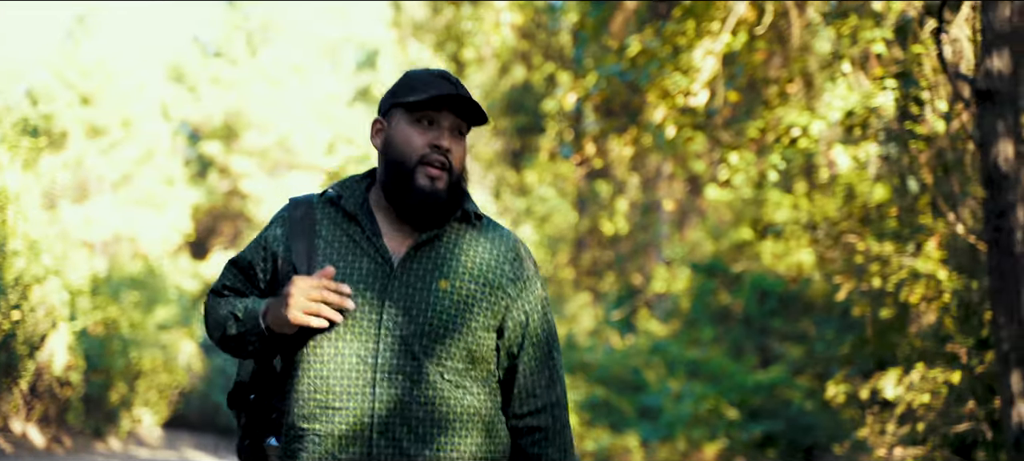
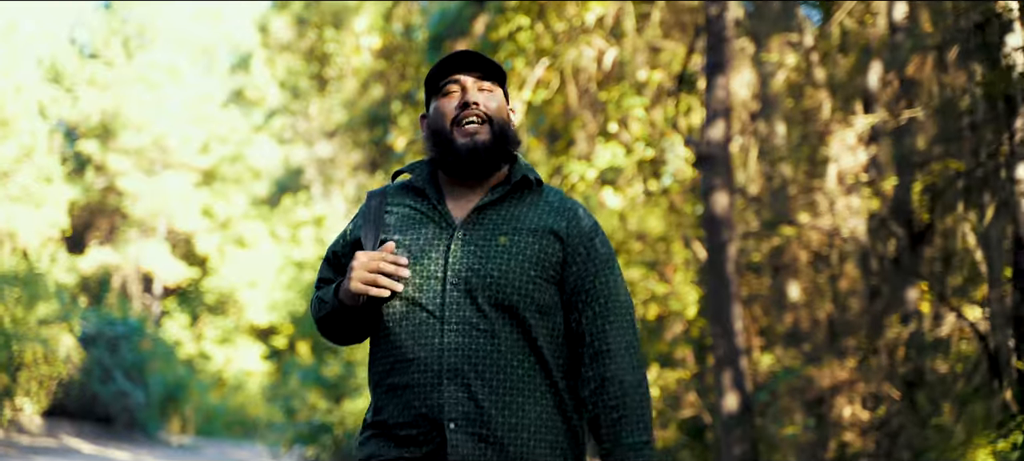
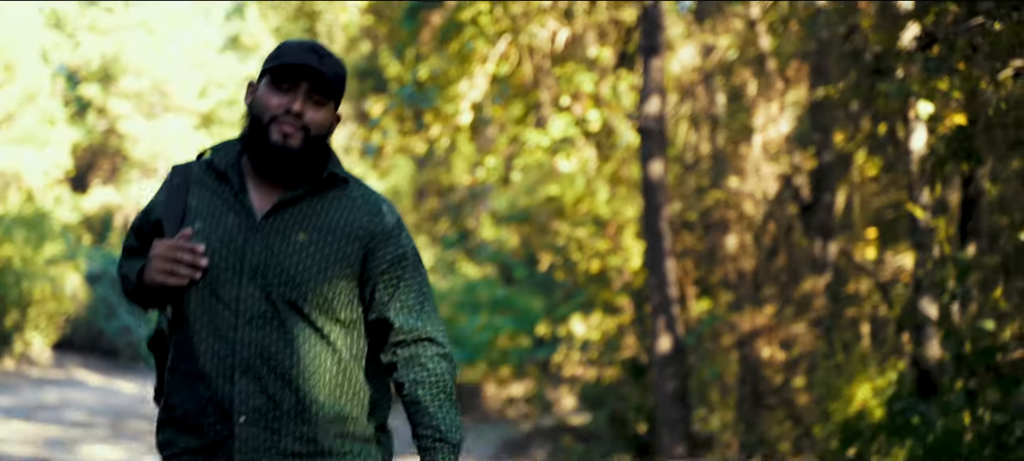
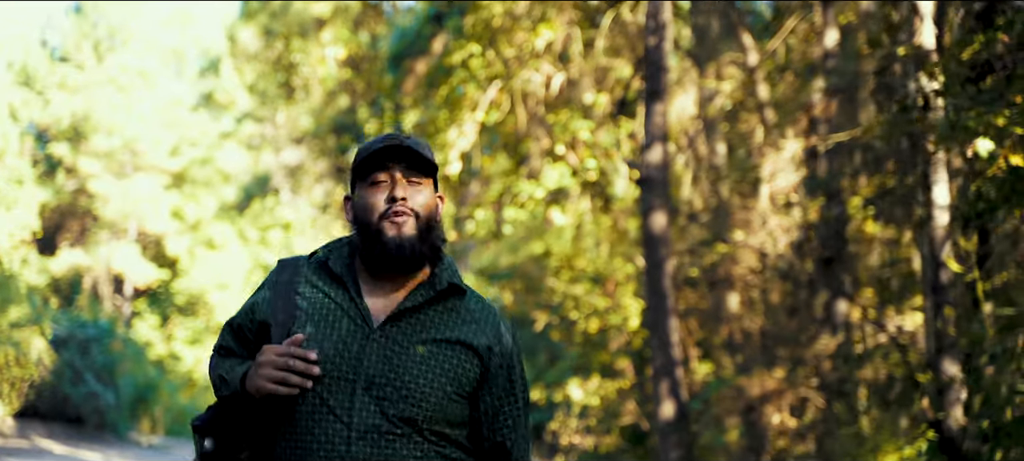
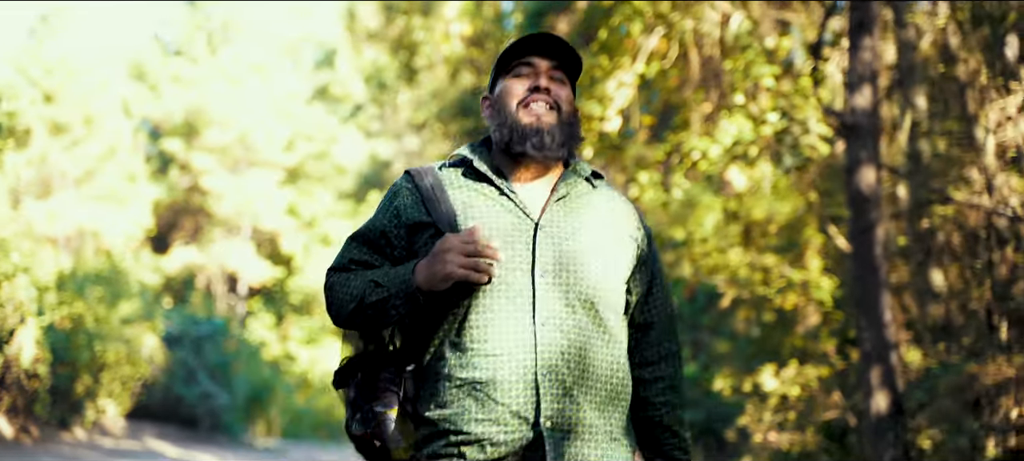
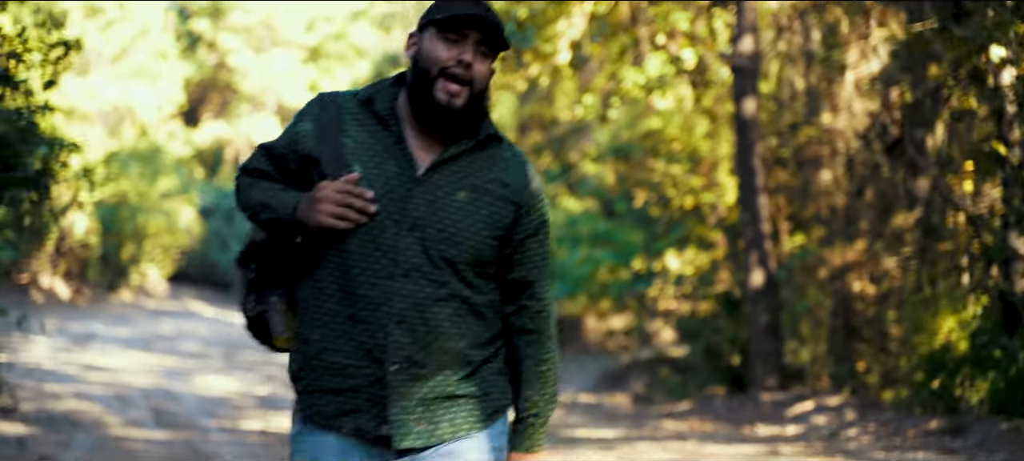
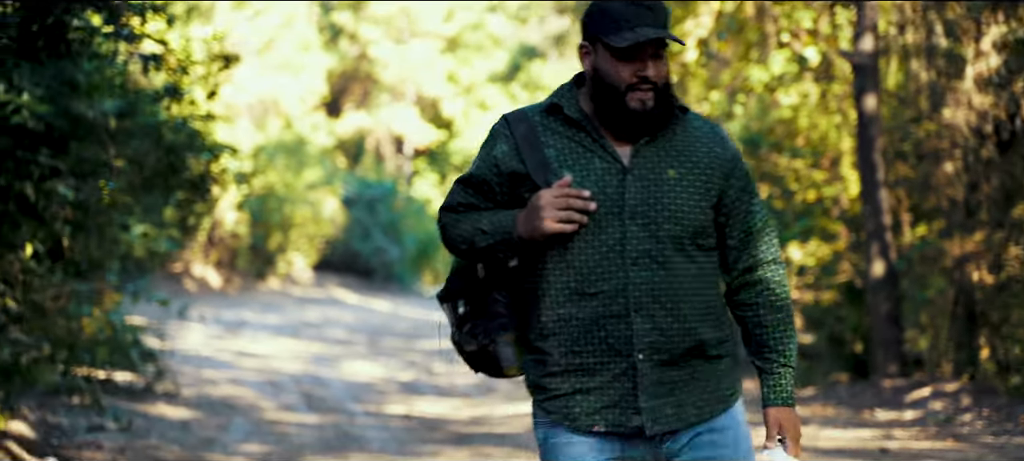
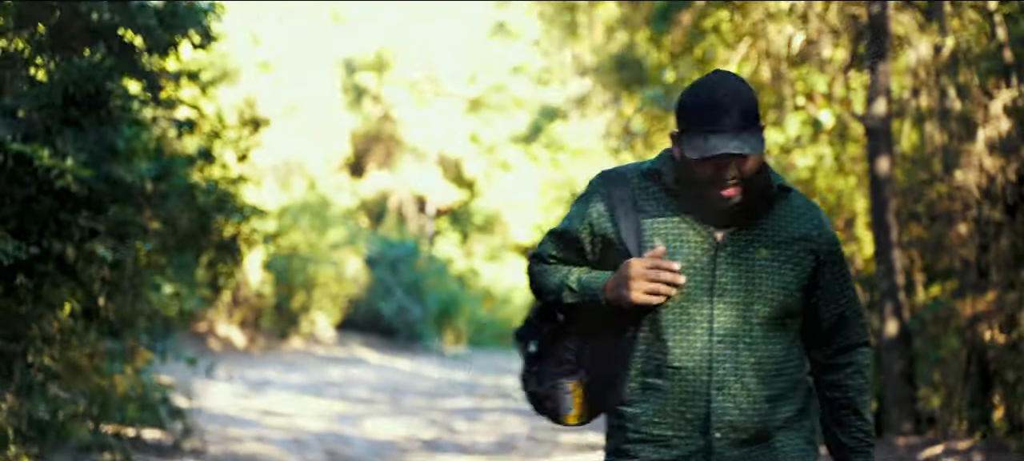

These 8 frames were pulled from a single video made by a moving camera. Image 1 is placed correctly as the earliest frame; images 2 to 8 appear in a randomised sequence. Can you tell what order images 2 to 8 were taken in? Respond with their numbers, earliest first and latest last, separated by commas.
5, 2, 4, 3, 6, 7, 8
